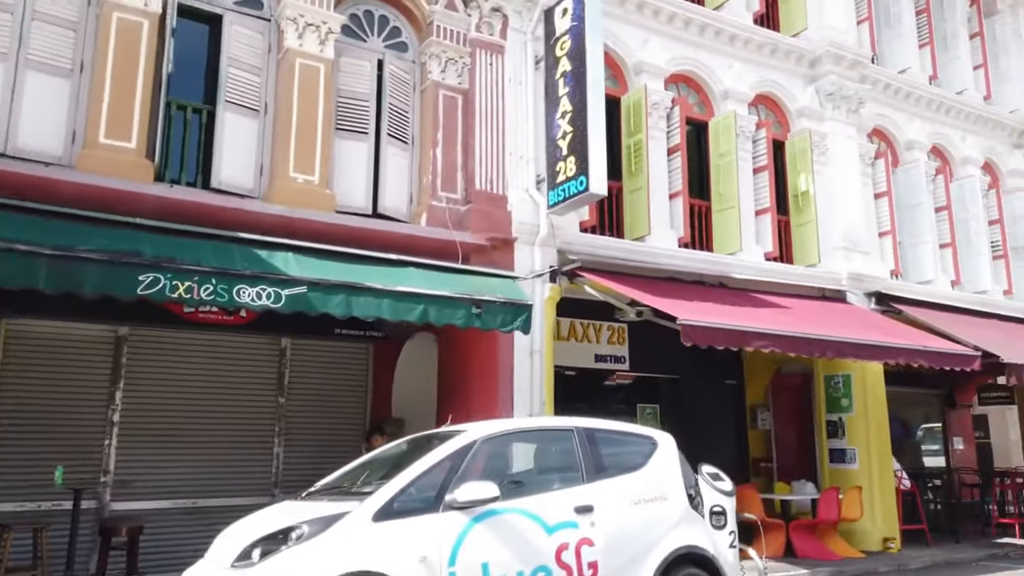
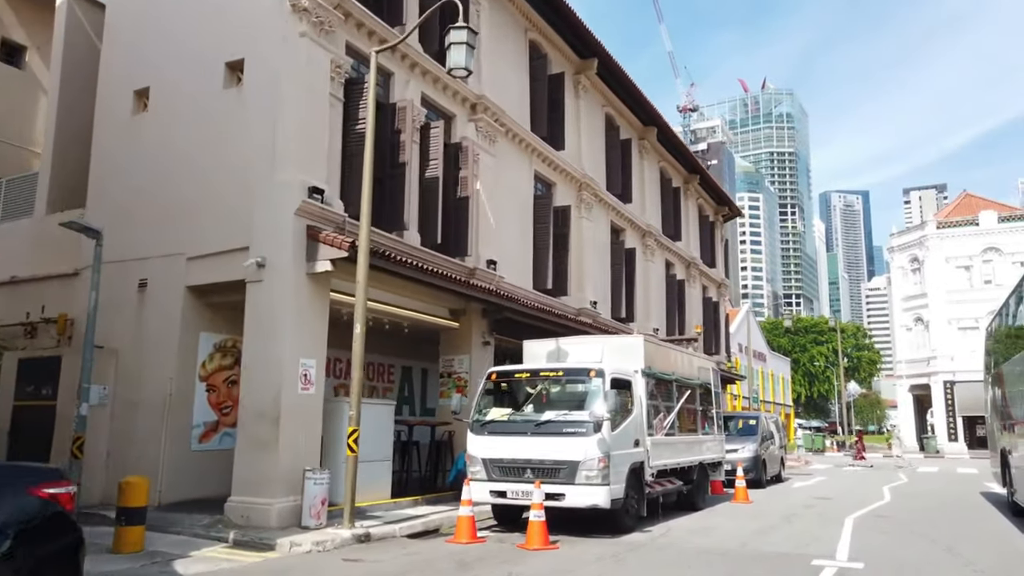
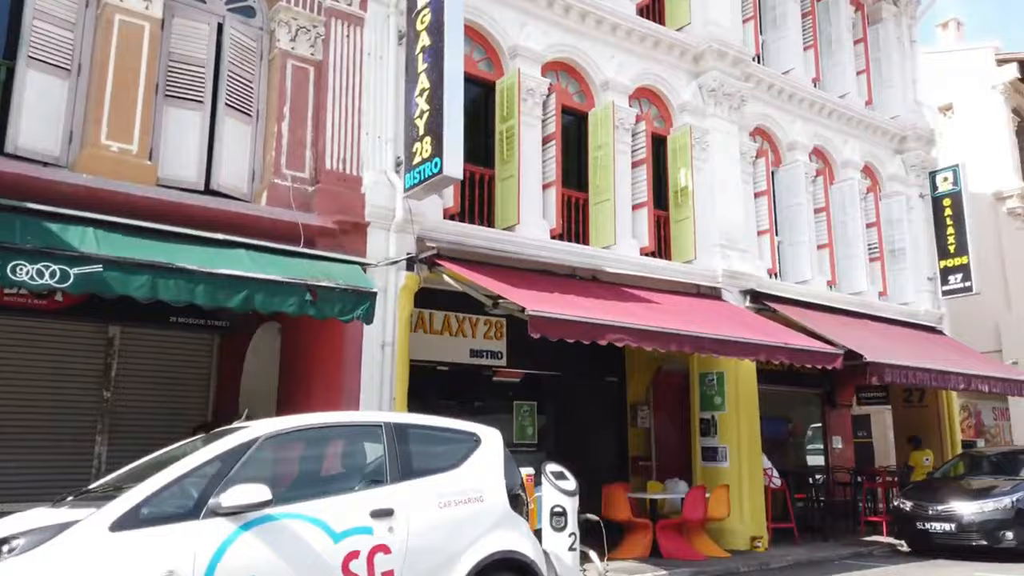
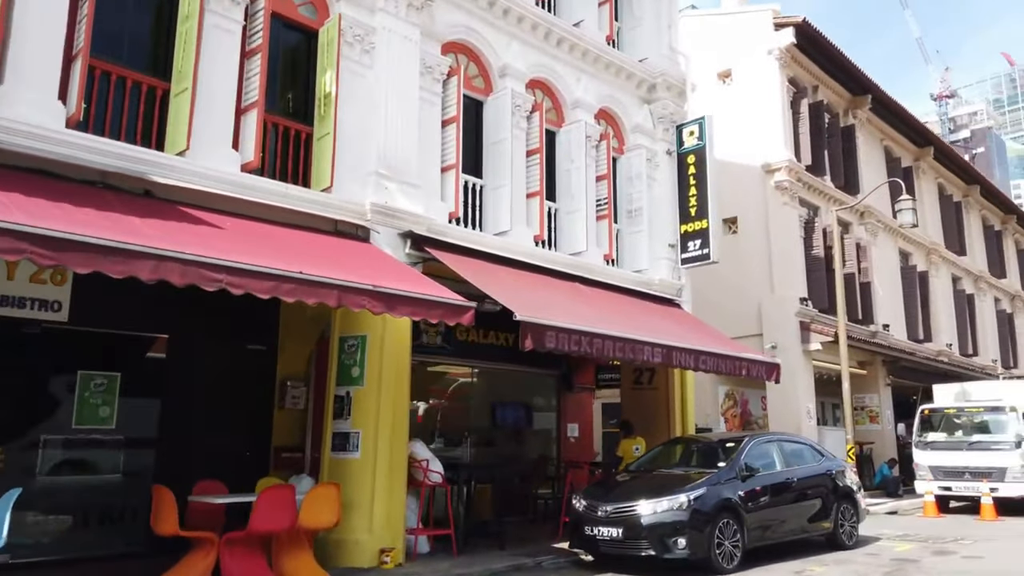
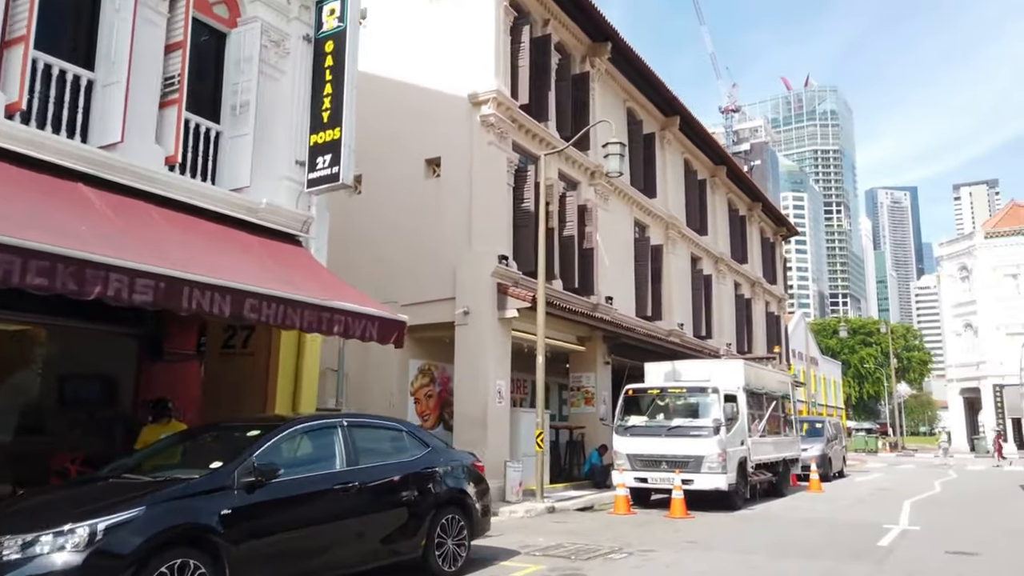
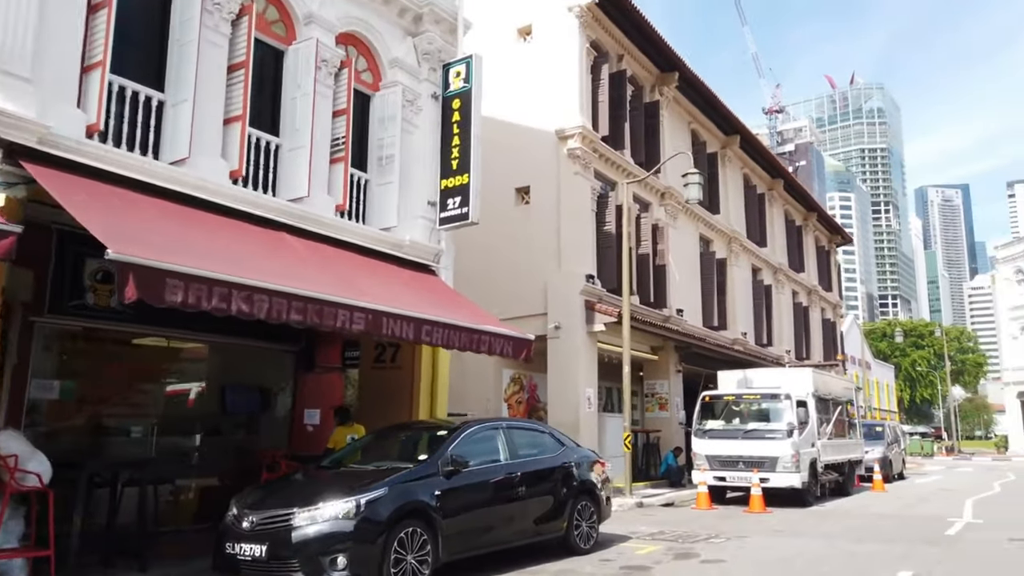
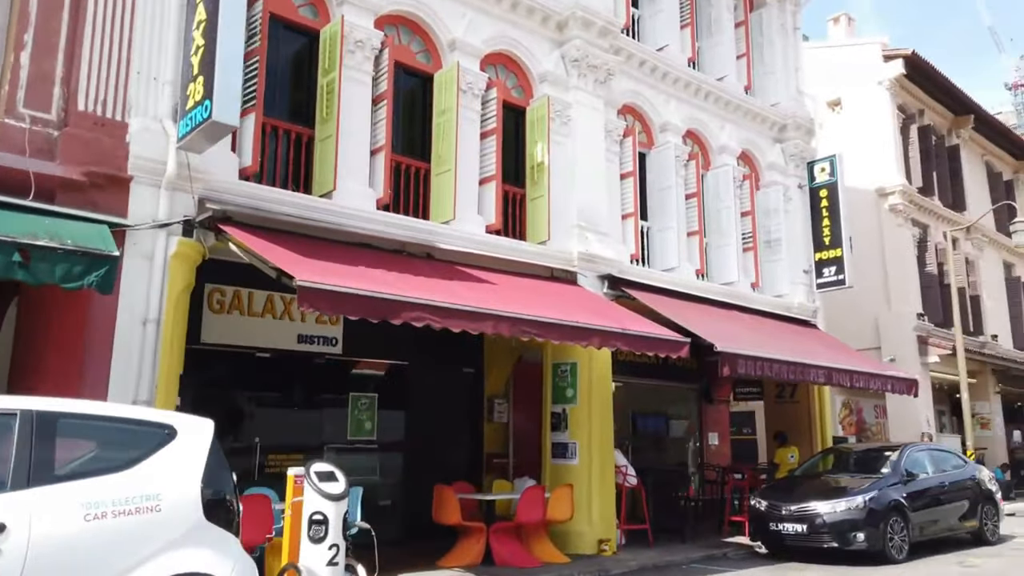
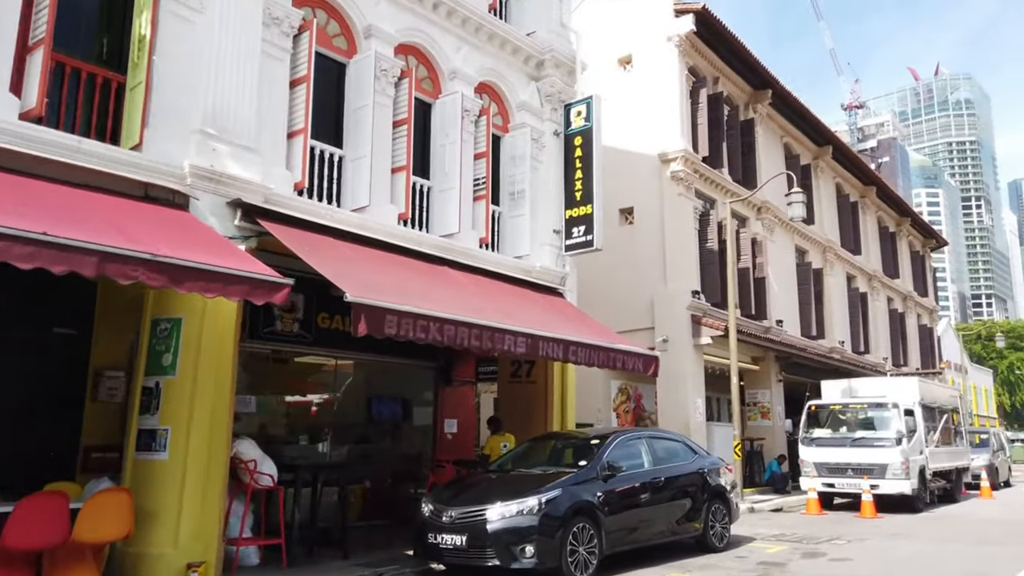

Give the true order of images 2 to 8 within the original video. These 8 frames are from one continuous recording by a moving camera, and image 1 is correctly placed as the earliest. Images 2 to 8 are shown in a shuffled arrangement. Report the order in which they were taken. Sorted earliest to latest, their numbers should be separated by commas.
3, 7, 4, 8, 6, 5, 2
